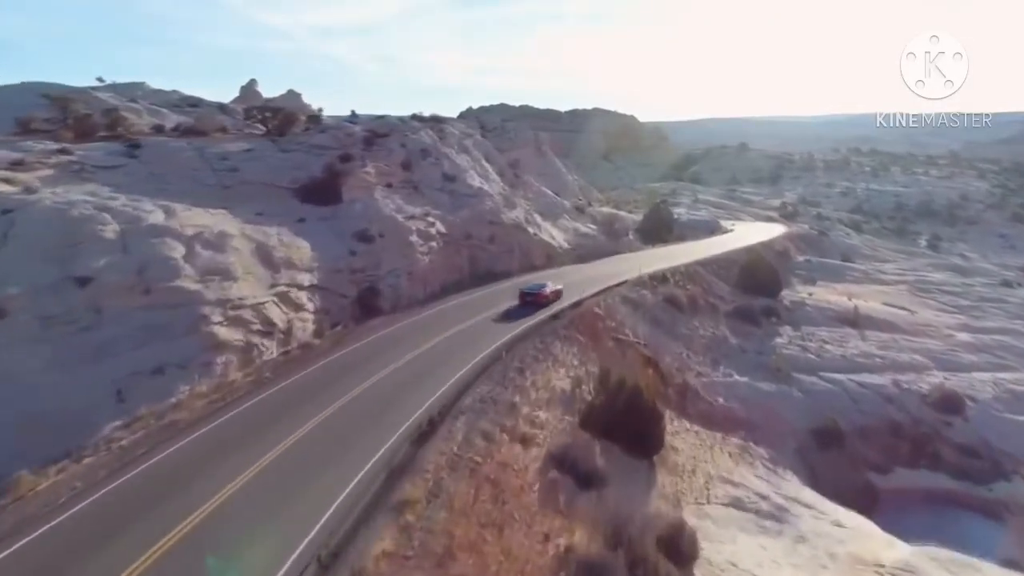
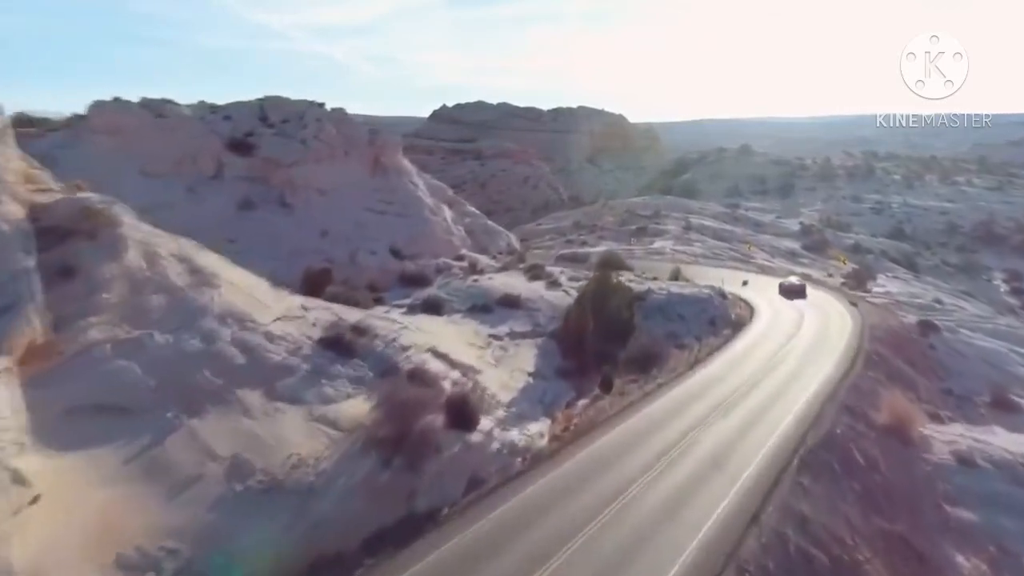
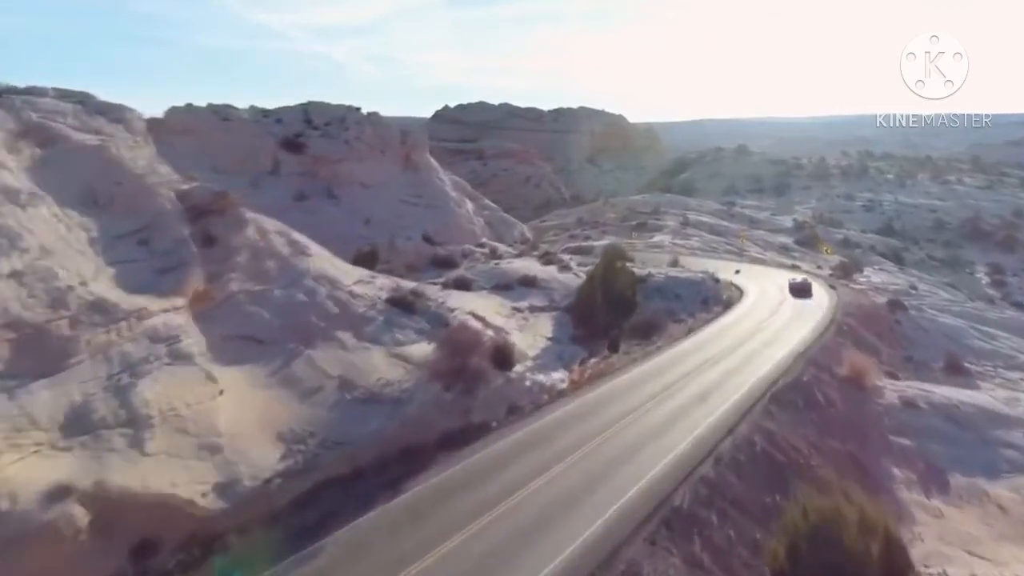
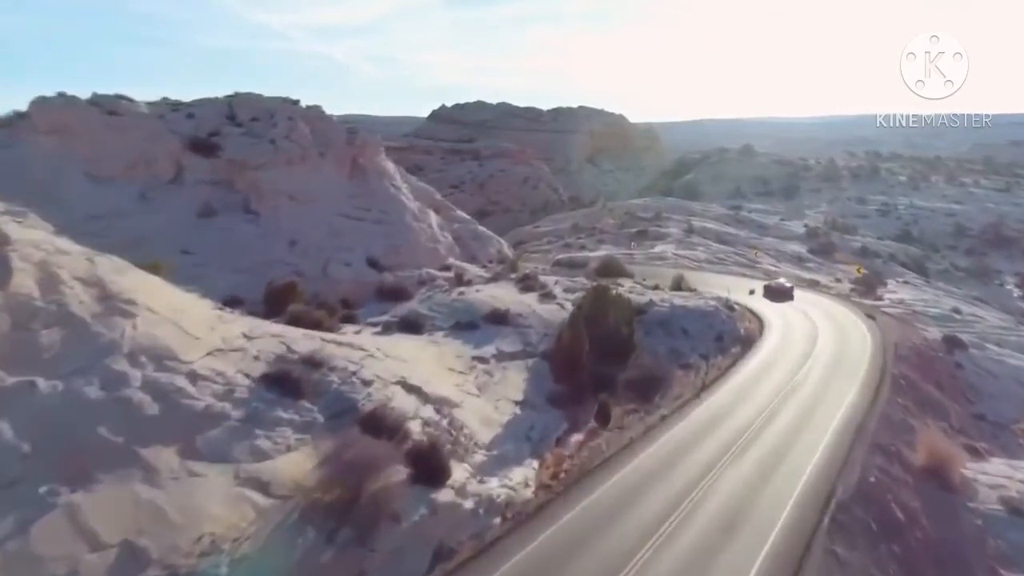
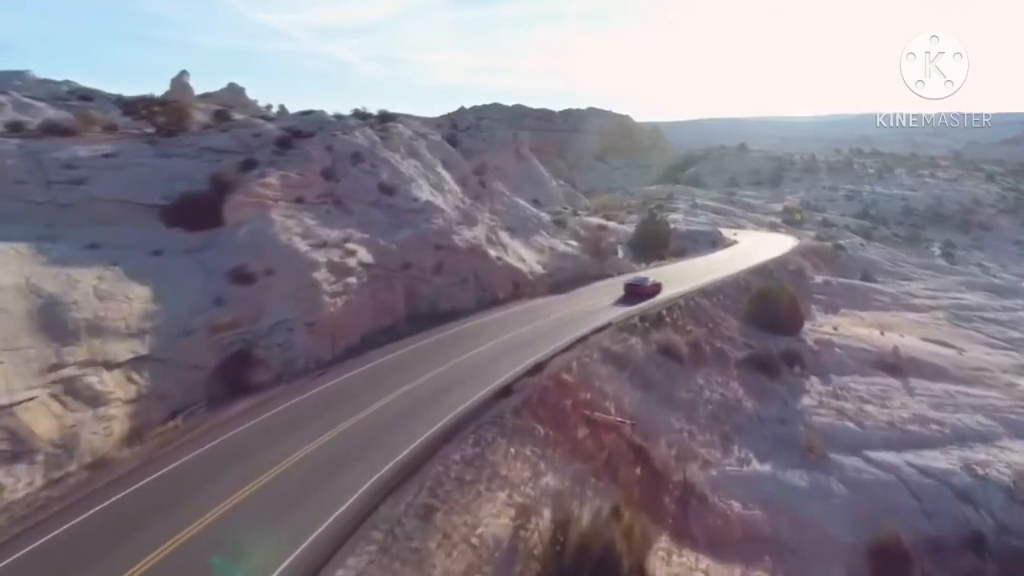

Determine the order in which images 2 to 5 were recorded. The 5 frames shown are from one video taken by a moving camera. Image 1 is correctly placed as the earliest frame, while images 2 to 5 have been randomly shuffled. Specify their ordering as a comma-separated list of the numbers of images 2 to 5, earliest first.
5, 3, 2, 4
